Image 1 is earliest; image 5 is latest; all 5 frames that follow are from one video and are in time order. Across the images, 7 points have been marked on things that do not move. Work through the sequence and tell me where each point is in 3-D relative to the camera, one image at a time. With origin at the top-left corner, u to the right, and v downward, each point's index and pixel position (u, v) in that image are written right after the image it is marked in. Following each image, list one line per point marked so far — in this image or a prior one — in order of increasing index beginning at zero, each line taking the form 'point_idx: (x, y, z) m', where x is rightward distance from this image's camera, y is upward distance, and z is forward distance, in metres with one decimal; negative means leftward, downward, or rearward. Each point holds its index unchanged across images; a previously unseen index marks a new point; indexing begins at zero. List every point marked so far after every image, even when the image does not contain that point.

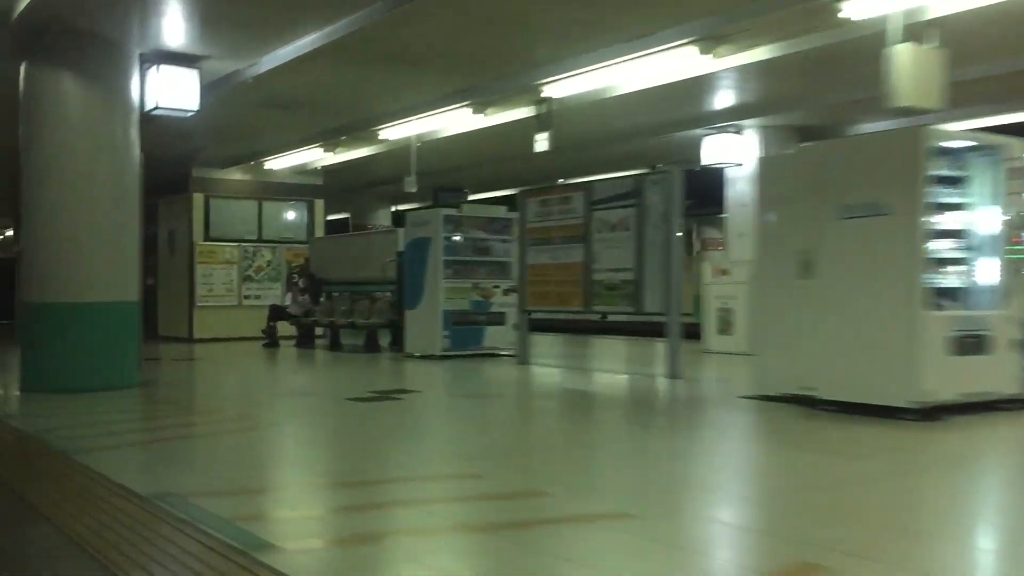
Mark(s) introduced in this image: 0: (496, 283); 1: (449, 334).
0: (-0.2, +0.1, +9.2) m
1: (-0.6, -0.5, +9.0) m
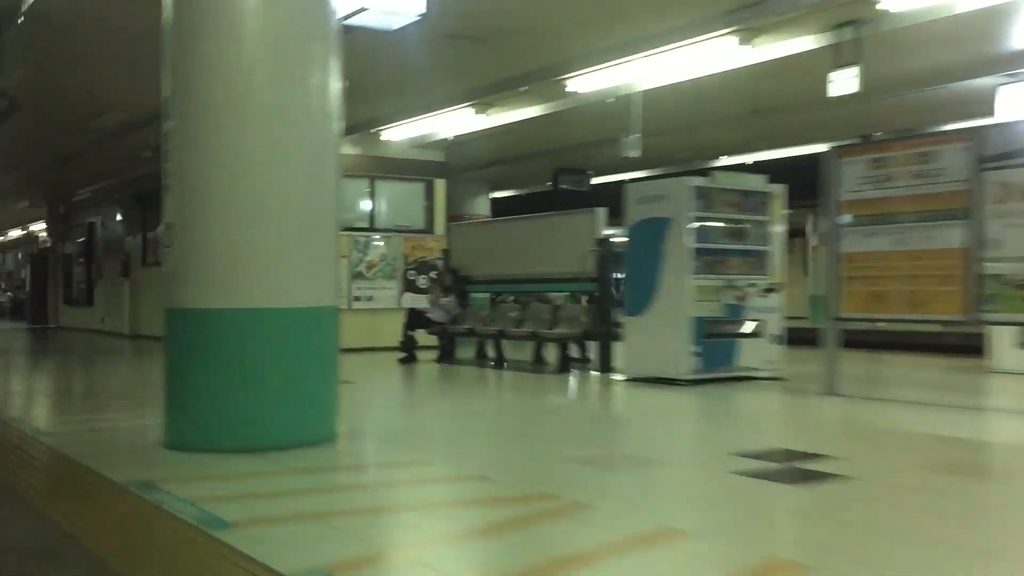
0: (+1.8, +0.1, +6.8) m
1: (+1.3, -0.4, +6.5) m
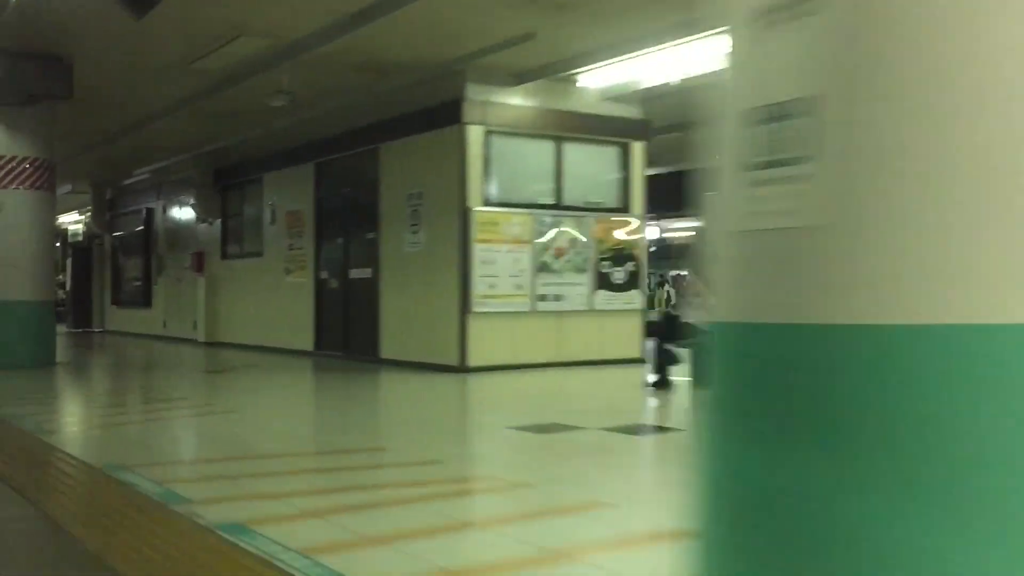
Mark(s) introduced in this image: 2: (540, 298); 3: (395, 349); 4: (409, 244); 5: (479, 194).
0: (+3.8, +0.1, +4.2) m
1: (+3.3, -0.4, +4.0) m
2: (+0.2, -0.1, +7.9) m
3: (-1.1, -0.6, +8.4) m
4: (-0.9, +0.4, +8.2) m
5: (-0.3, +0.8, +7.6) m
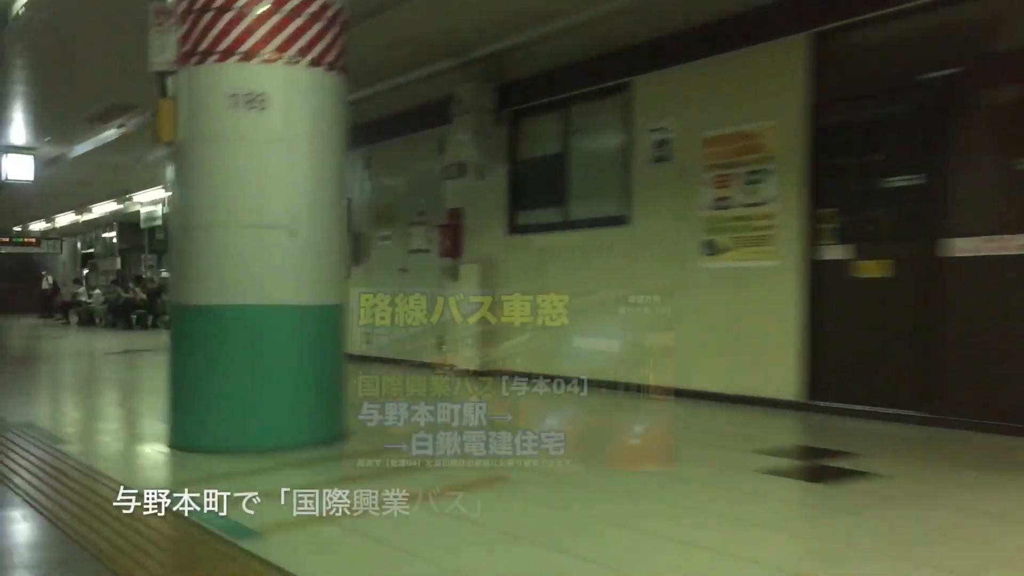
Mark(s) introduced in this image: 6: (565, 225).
0: (+7.5, +0.2, -0.5) m
1: (+7.1, -0.3, -0.7) m
2: (+4.0, 0.0, +3.2) m
3: (+2.7, -0.5, +3.7) m
4: (+2.8, +0.5, +3.5) m
5: (+3.4, +0.8, +2.9) m
6: (+0.4, +0.5, +6.7) m
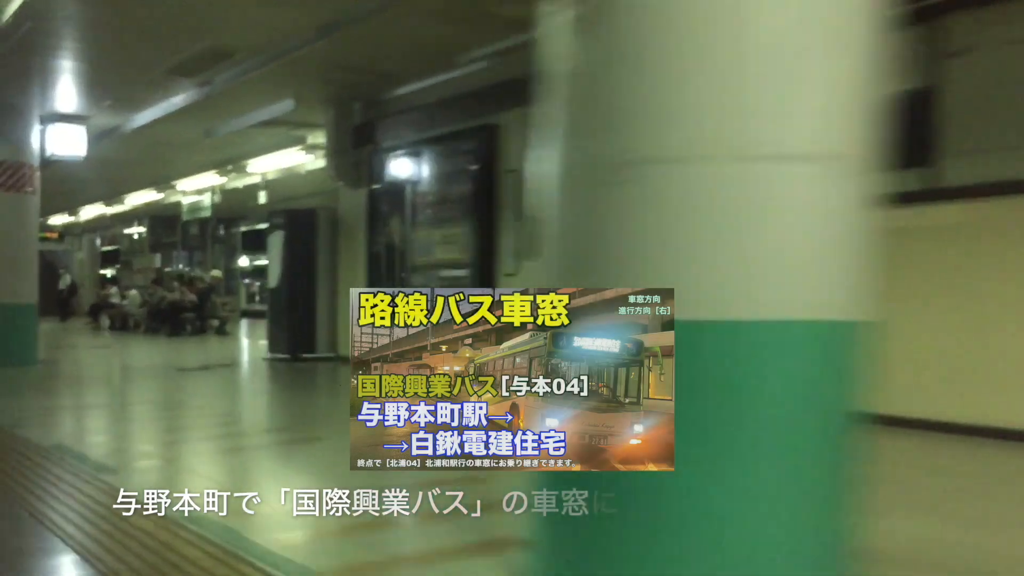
0: (+8.1, +0.2, -1.4) m
1: (+7.7, -0.3, -1.6) m
2: (+4.6, 0.0, +2.3) m
3: (+3.3, -0.5, +2.9) m
4: (+3.4, +0.4, +2.6) m
5: (+4.1, +0.8, +2.0) m
6: (+1.0, +0.5, +5.8) m
